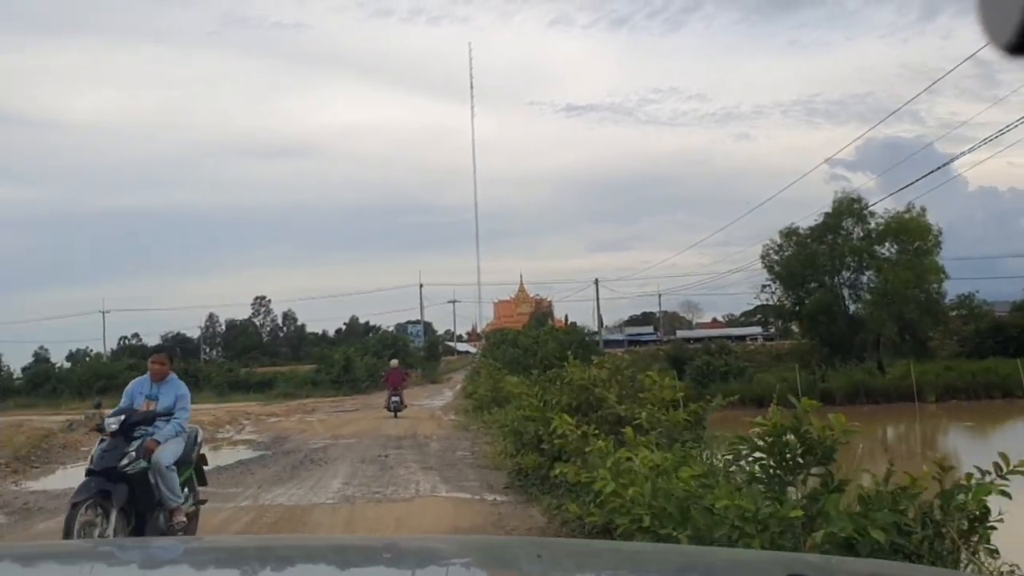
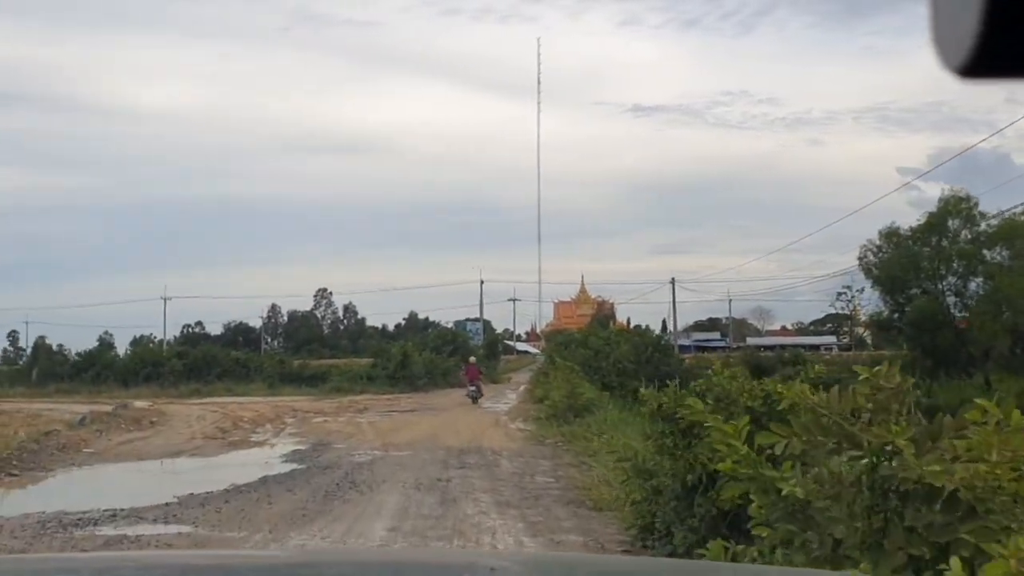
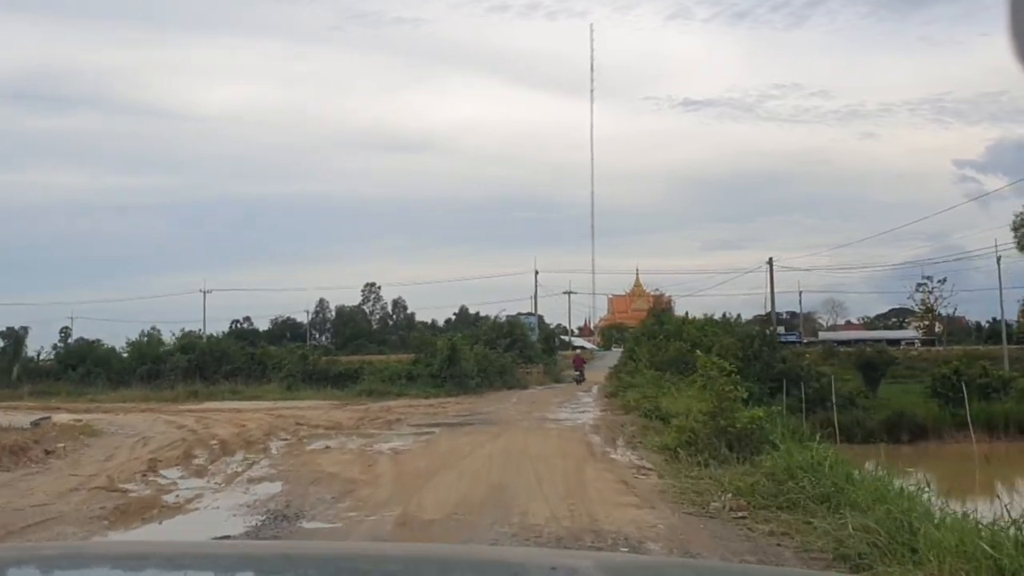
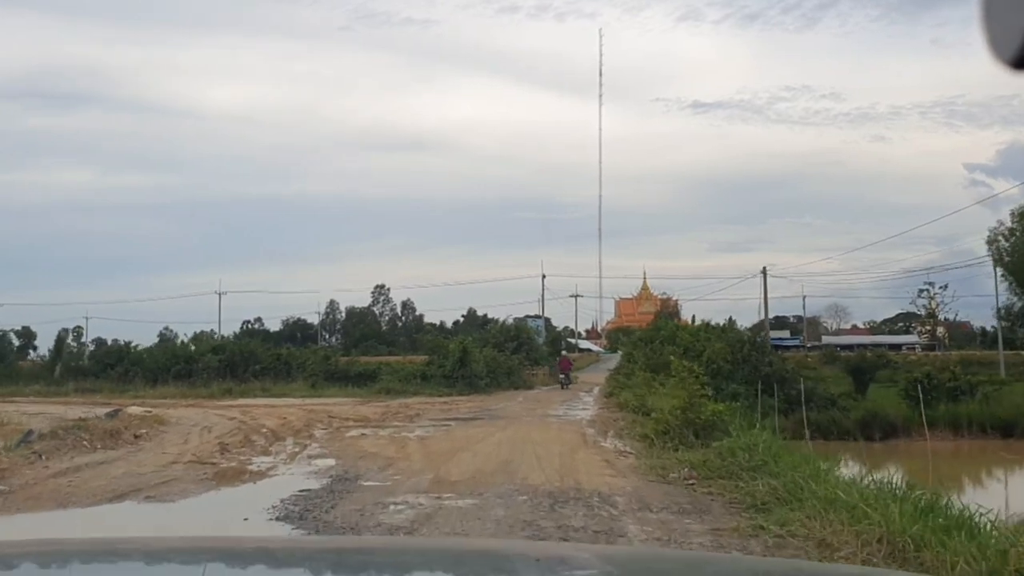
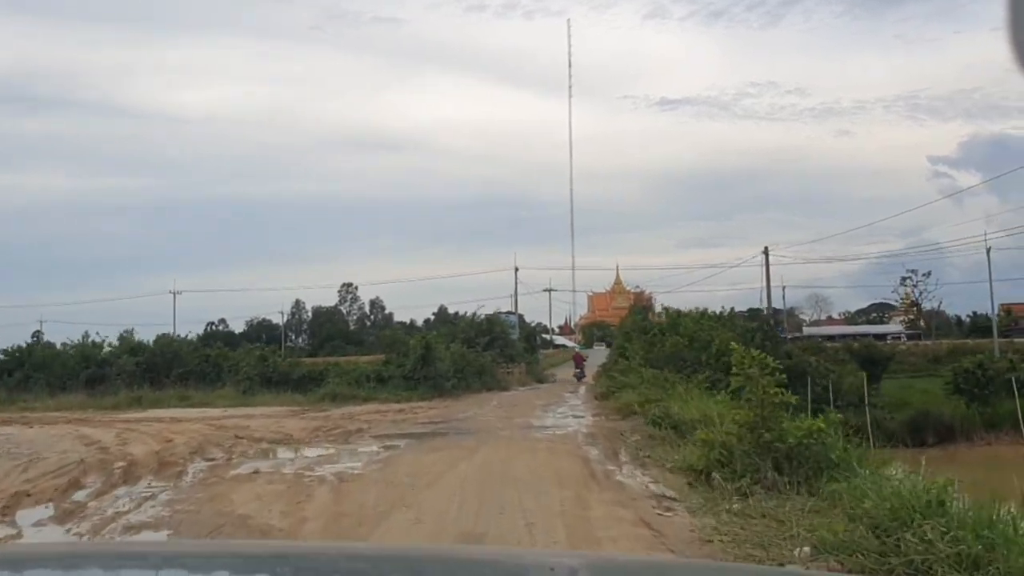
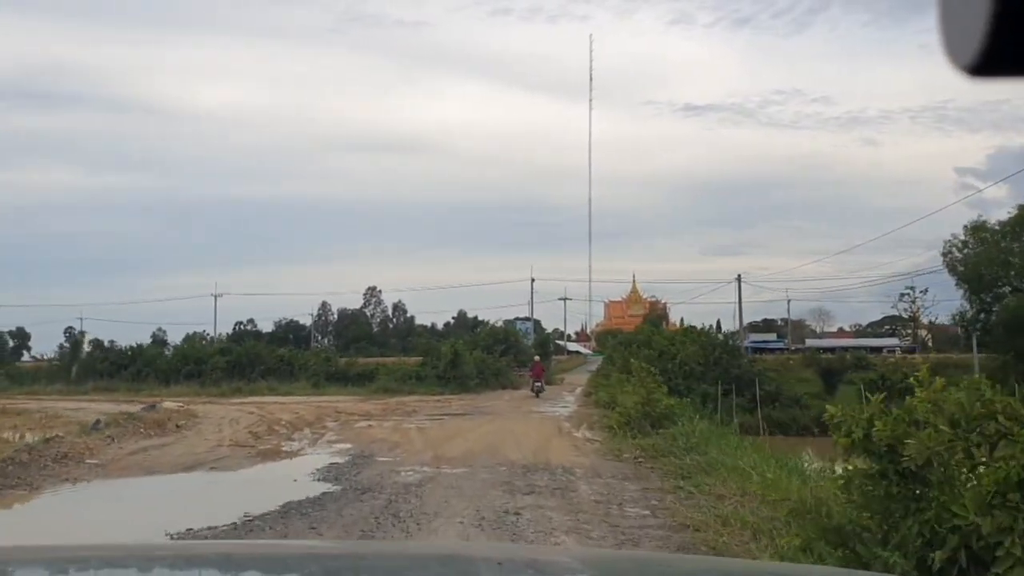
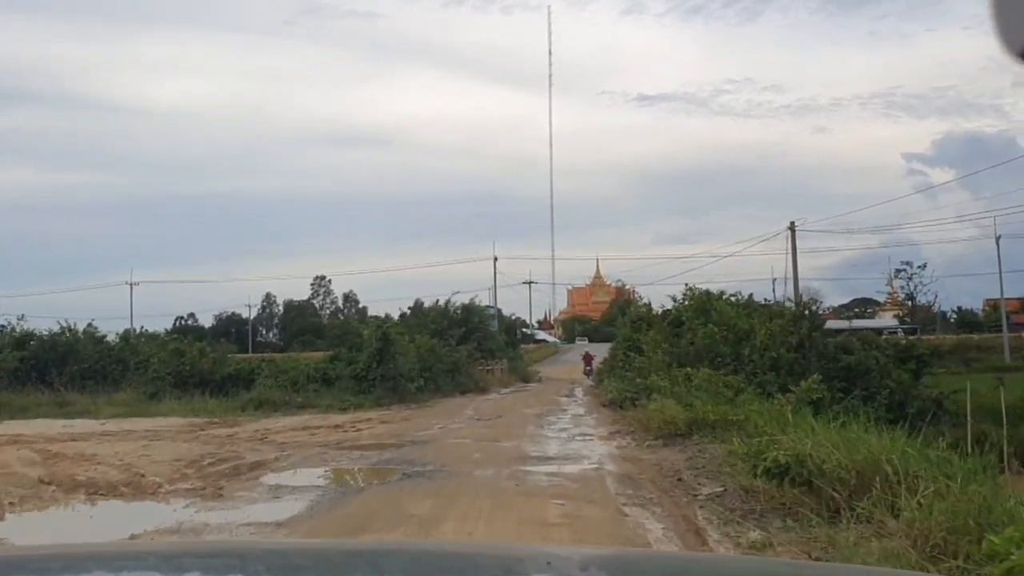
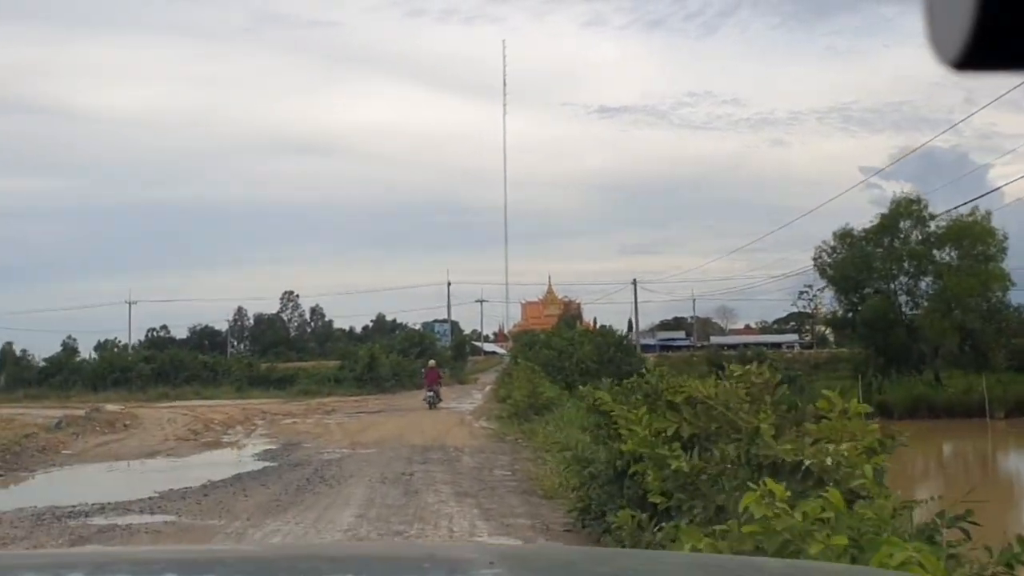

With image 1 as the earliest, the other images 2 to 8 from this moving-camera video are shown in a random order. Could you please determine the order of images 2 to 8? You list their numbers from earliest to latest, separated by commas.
8, 2, 6, 4, 3, 5, 7
